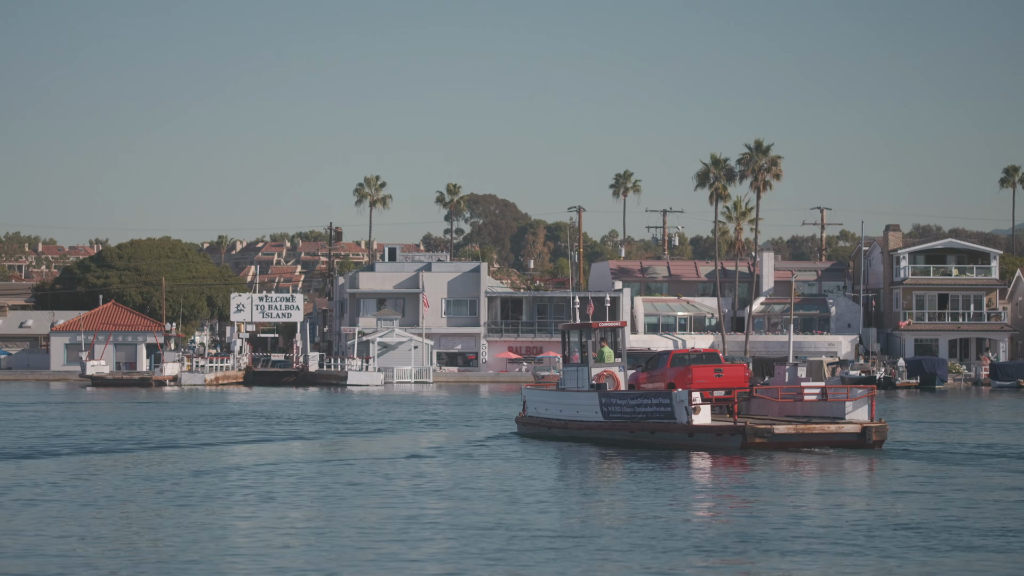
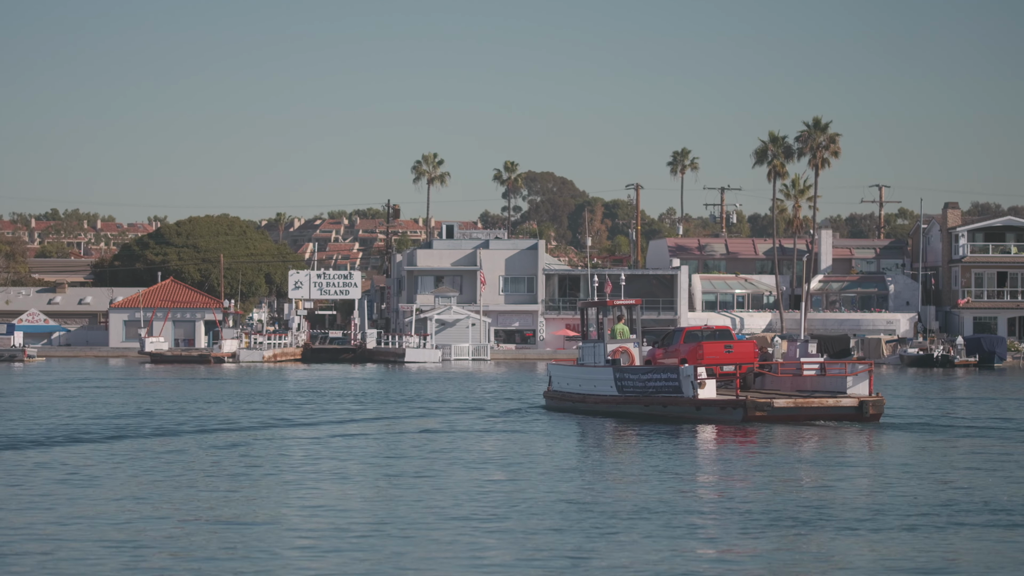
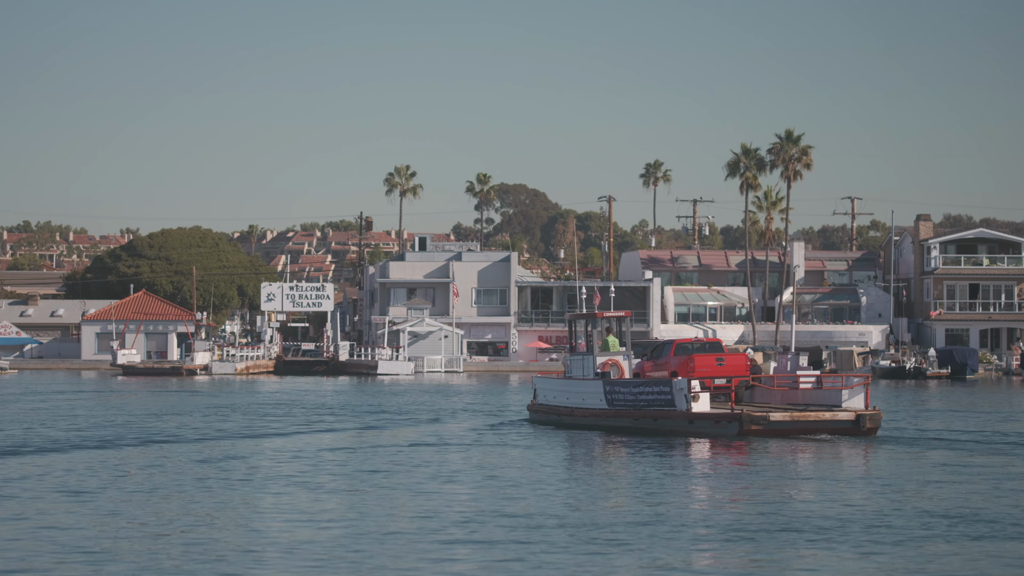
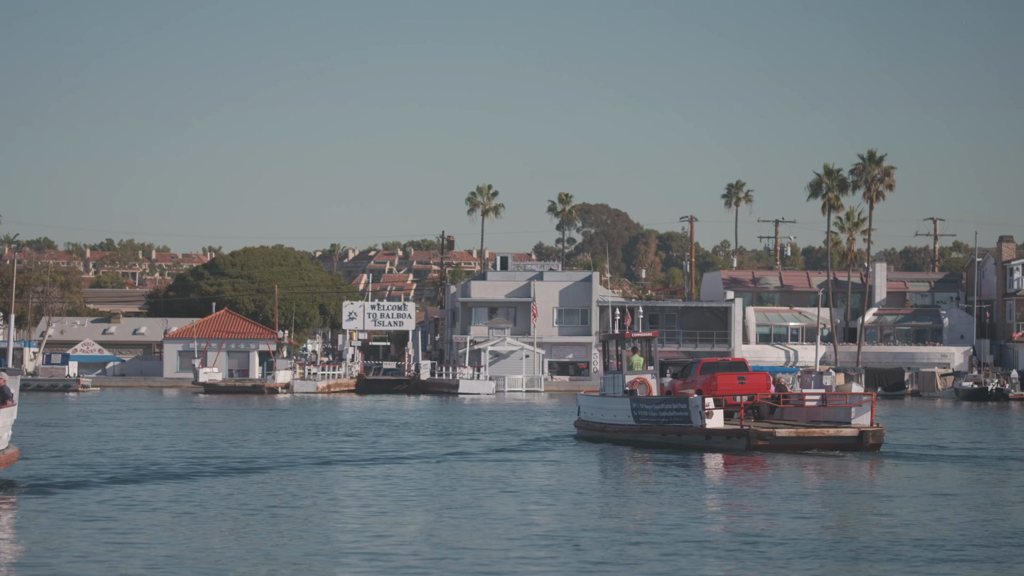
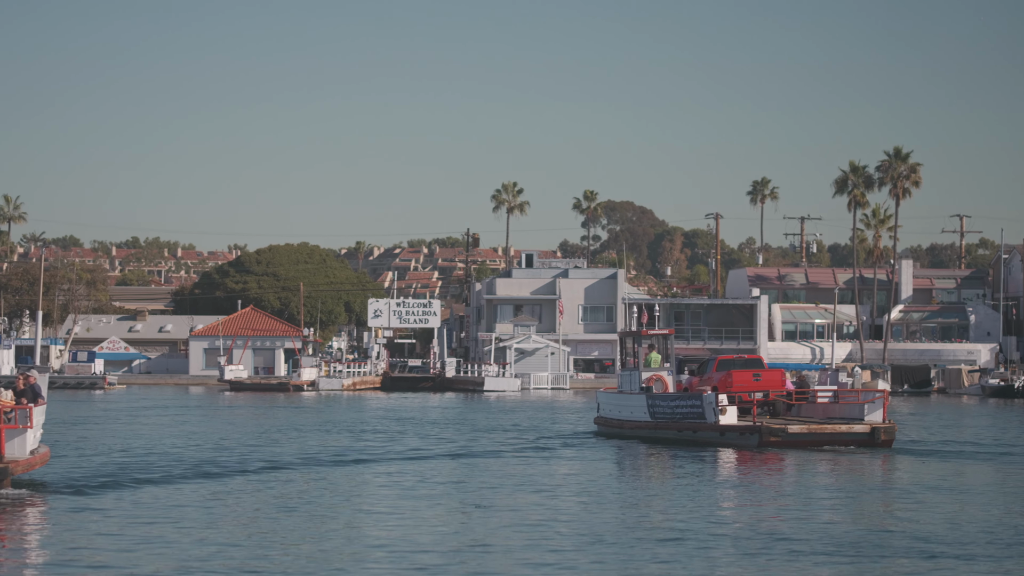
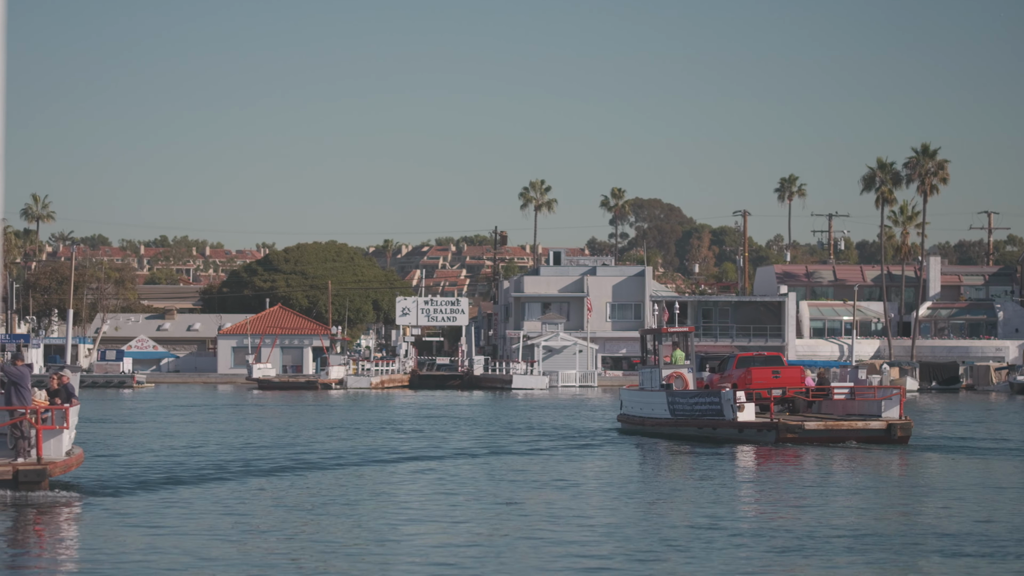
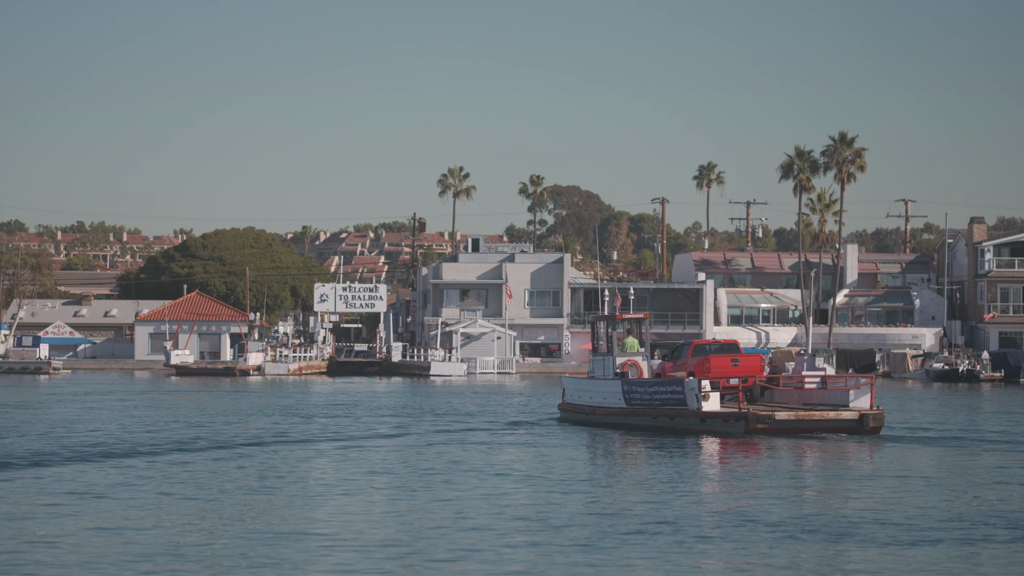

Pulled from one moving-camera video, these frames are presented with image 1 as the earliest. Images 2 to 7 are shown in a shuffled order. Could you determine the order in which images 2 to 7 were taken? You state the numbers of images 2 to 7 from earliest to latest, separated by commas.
3, 2, 7, 4, 5, 6
